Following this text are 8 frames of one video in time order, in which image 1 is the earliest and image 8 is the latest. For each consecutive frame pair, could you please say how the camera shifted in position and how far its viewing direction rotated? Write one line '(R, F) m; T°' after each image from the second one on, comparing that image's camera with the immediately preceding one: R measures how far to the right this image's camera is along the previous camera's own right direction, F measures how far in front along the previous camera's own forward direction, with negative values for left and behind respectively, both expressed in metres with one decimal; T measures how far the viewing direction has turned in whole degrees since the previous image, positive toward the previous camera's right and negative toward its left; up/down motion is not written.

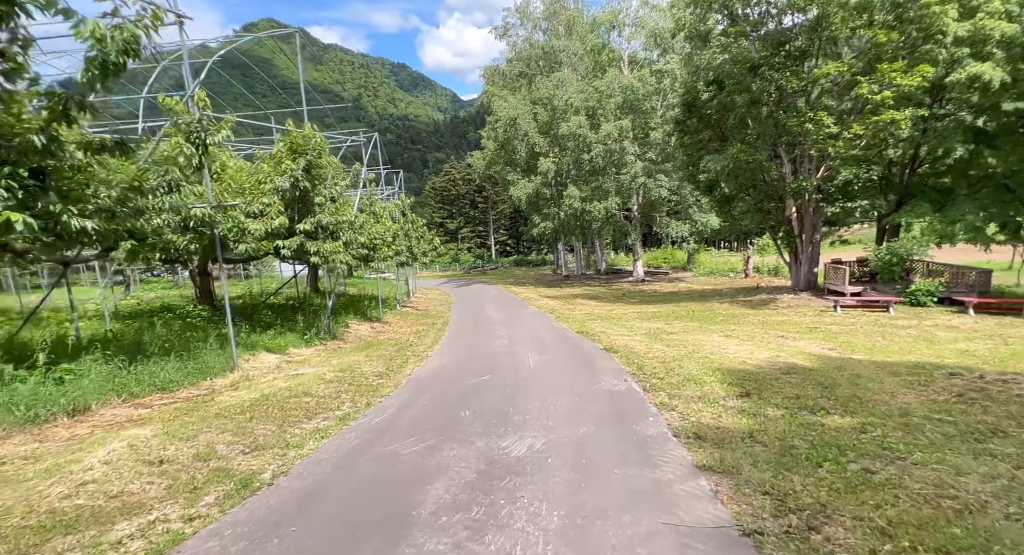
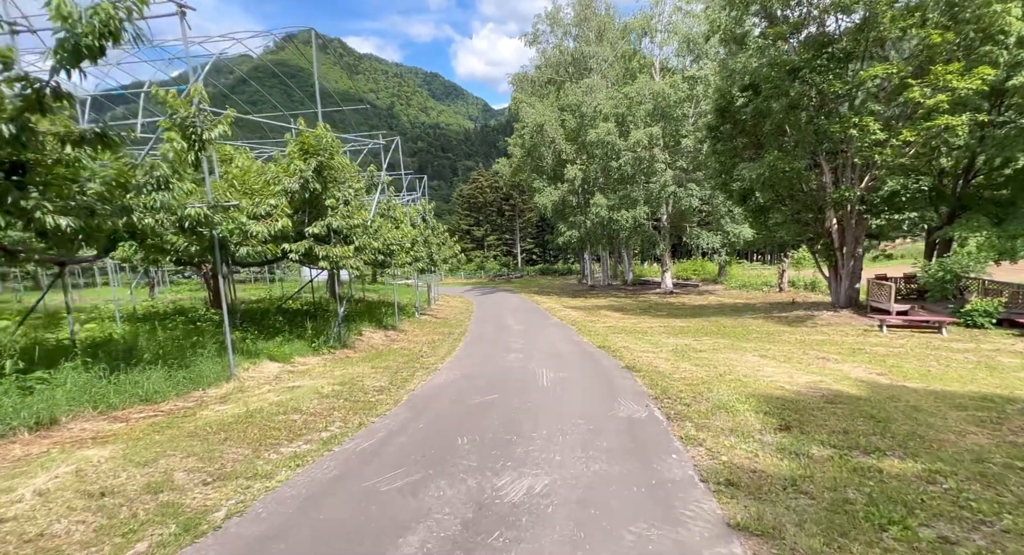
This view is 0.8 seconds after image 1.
(+0.2, +0.6) m; -3°
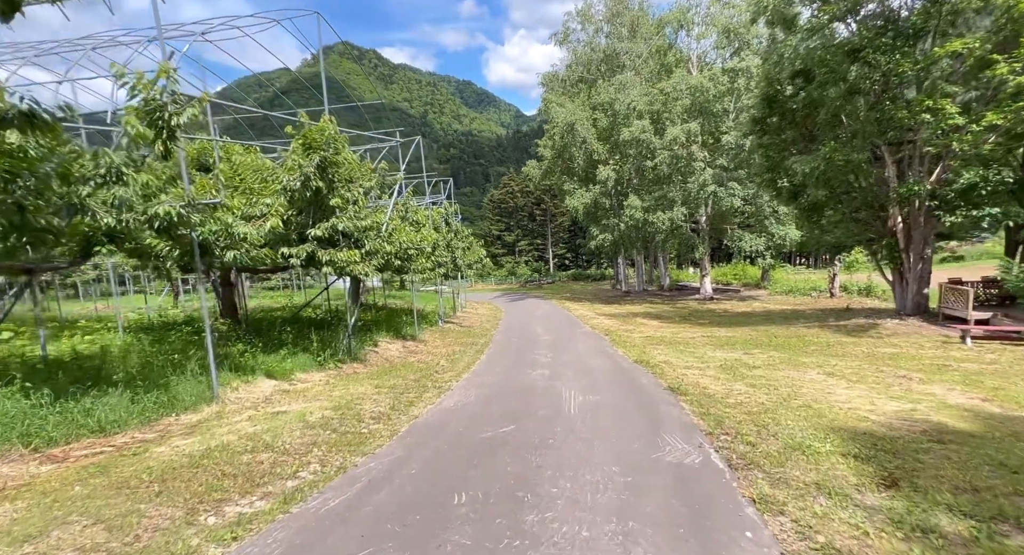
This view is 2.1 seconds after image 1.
(+0.1, +1.1) m; -4°
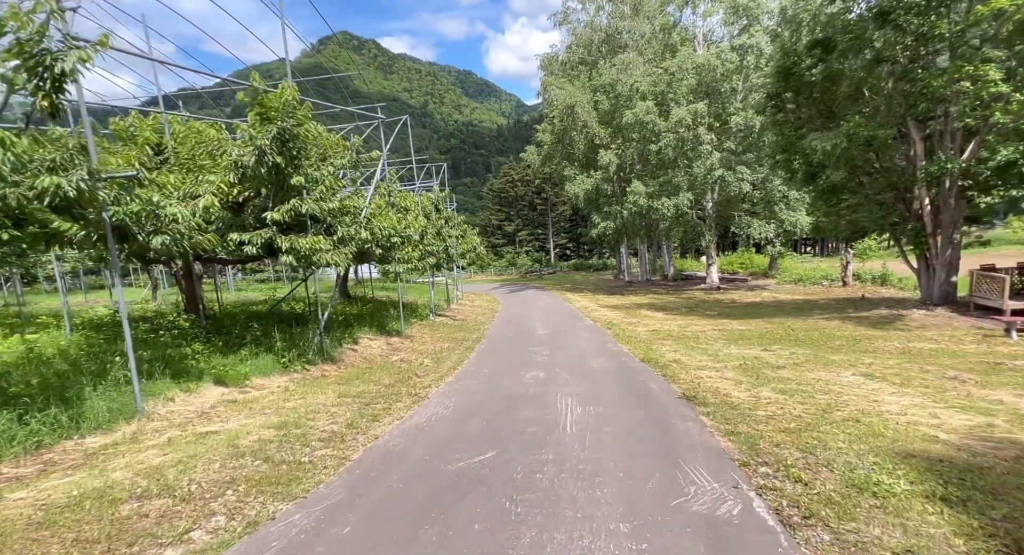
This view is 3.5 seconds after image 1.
(+0.2, +1.1) m; 0°
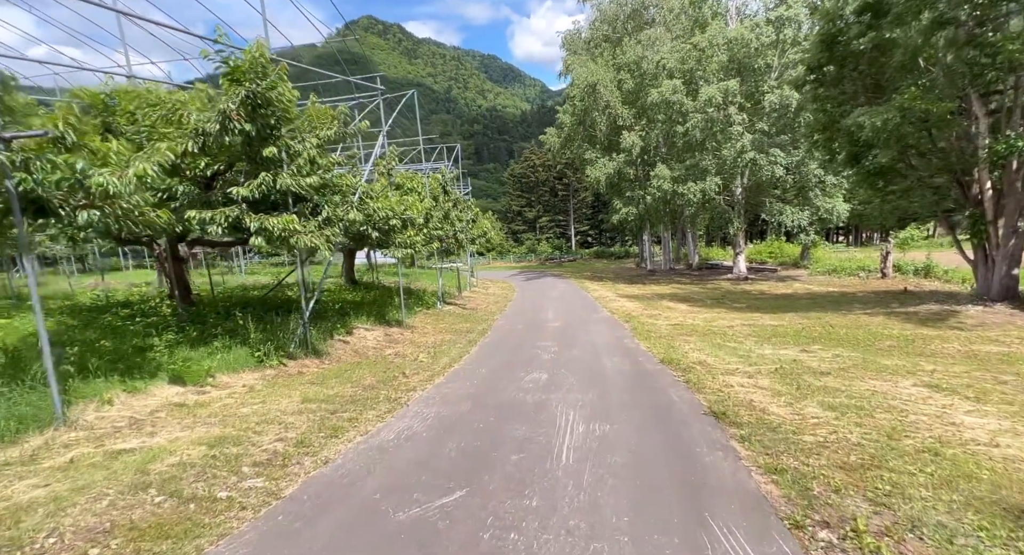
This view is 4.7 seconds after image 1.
(+0.3, +1.0) m; -2°
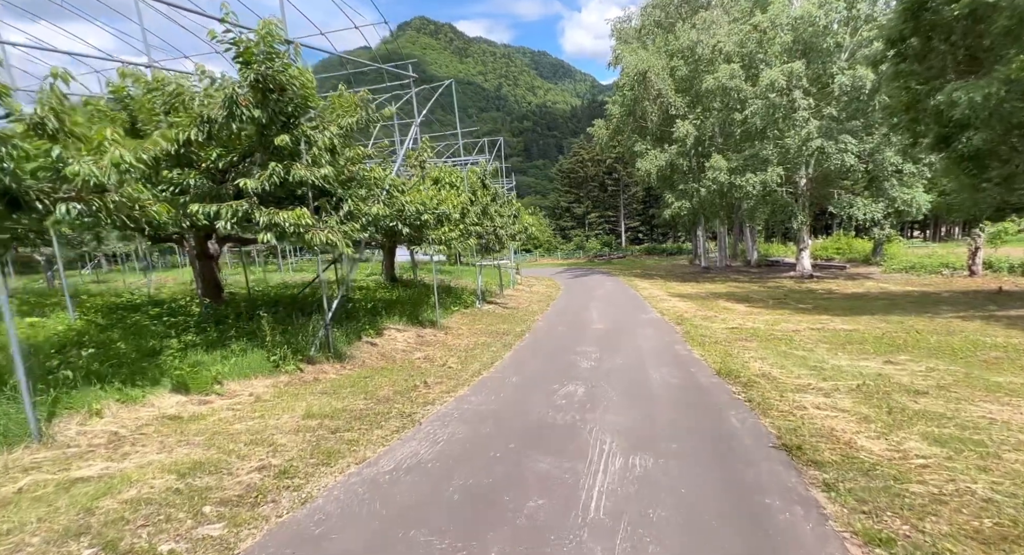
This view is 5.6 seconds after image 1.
(+0.2, +0.8) m; -5°
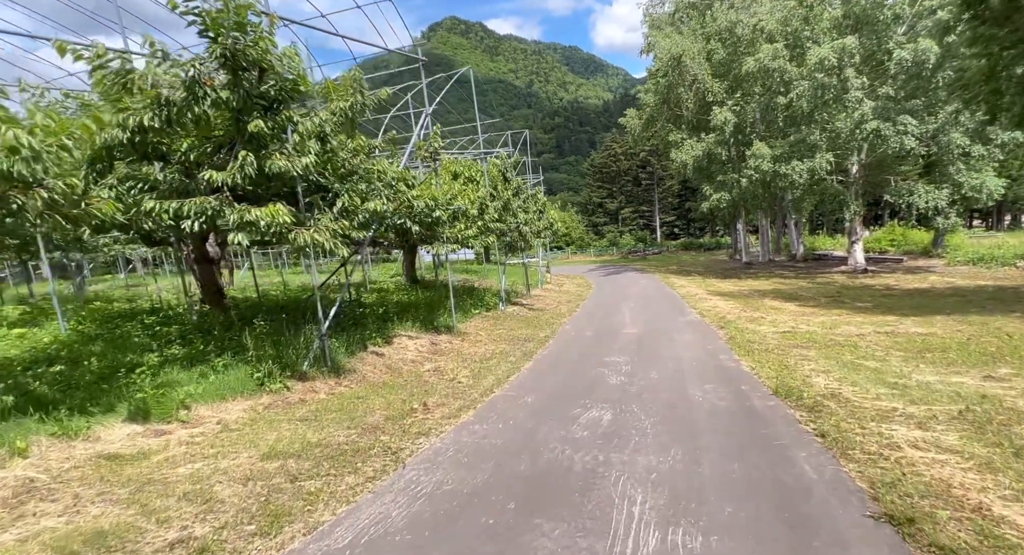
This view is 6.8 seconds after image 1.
(+0.2, +1.0) m; -4°
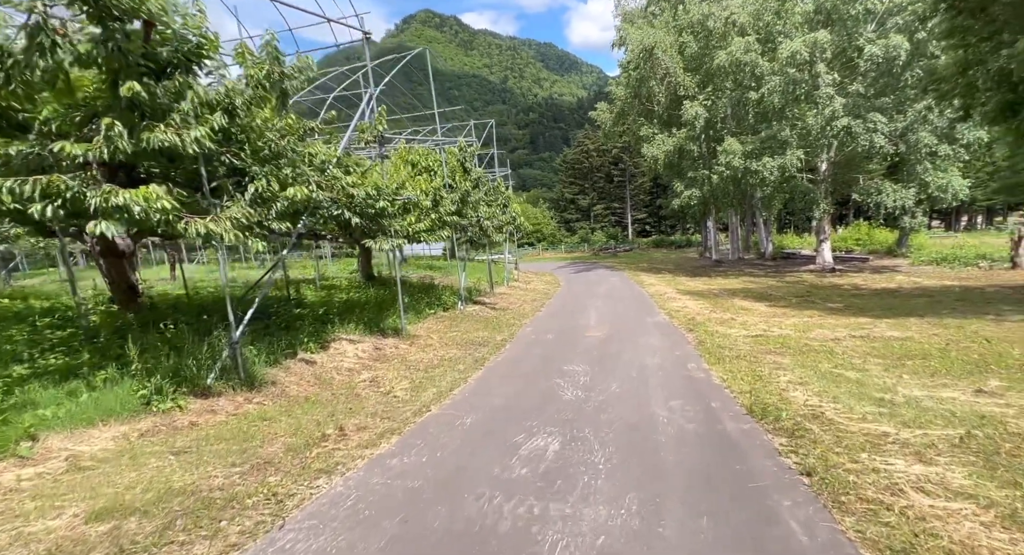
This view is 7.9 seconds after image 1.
(+0.3, +0.8) m; +3°
